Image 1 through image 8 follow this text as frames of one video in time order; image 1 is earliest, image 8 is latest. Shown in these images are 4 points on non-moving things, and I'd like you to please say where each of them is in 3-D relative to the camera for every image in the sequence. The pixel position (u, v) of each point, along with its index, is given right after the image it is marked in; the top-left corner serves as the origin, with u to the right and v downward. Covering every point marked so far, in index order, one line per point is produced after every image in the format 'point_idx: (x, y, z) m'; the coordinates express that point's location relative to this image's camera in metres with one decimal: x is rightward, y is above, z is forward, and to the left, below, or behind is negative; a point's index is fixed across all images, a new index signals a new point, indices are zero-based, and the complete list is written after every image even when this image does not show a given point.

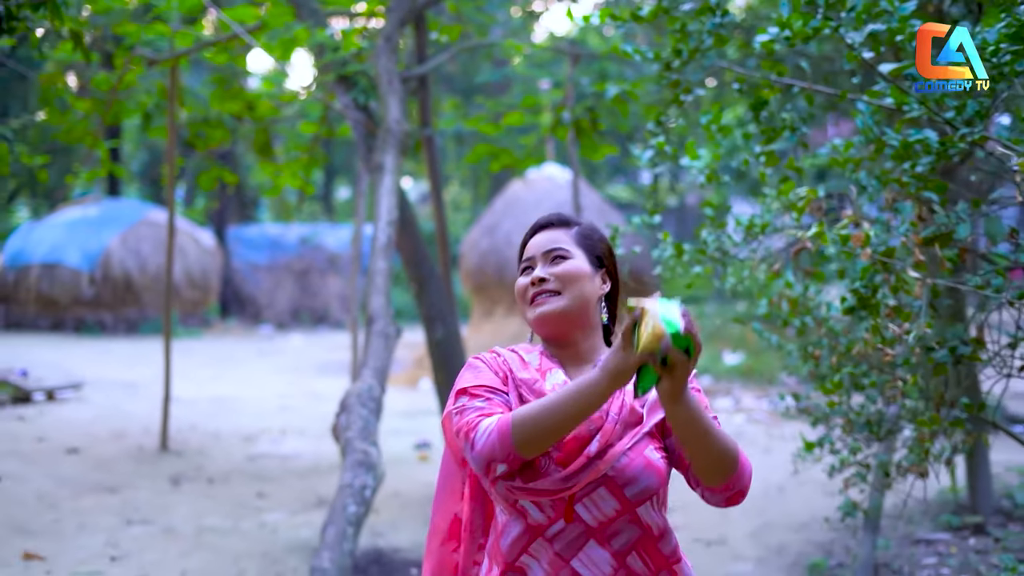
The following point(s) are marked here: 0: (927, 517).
0: (+1.5, -0.8, +5.4) m
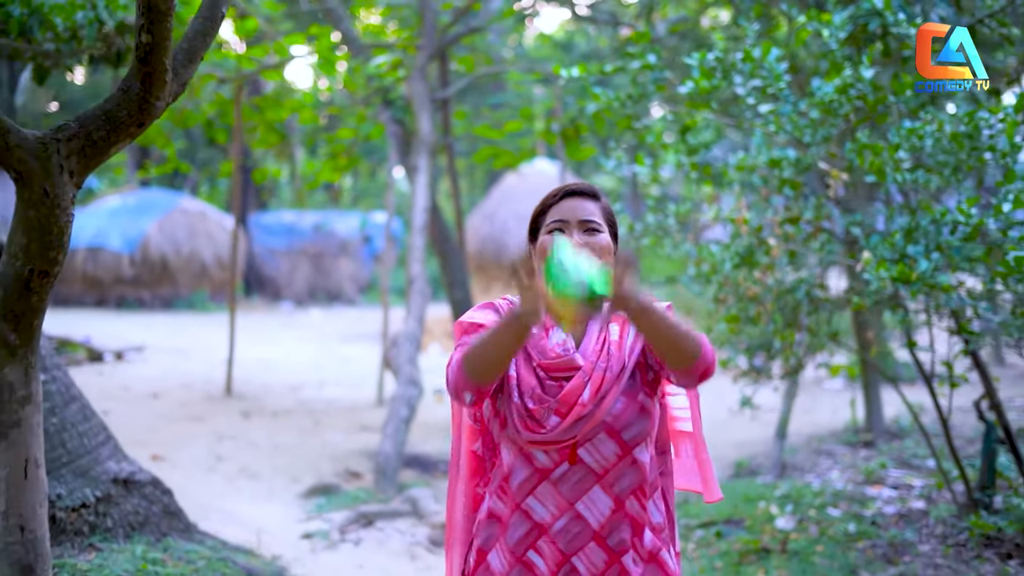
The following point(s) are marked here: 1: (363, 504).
0: (+1.5, -0.7, +7.1) m
1: (-0.5, -0.7, +5.2) m
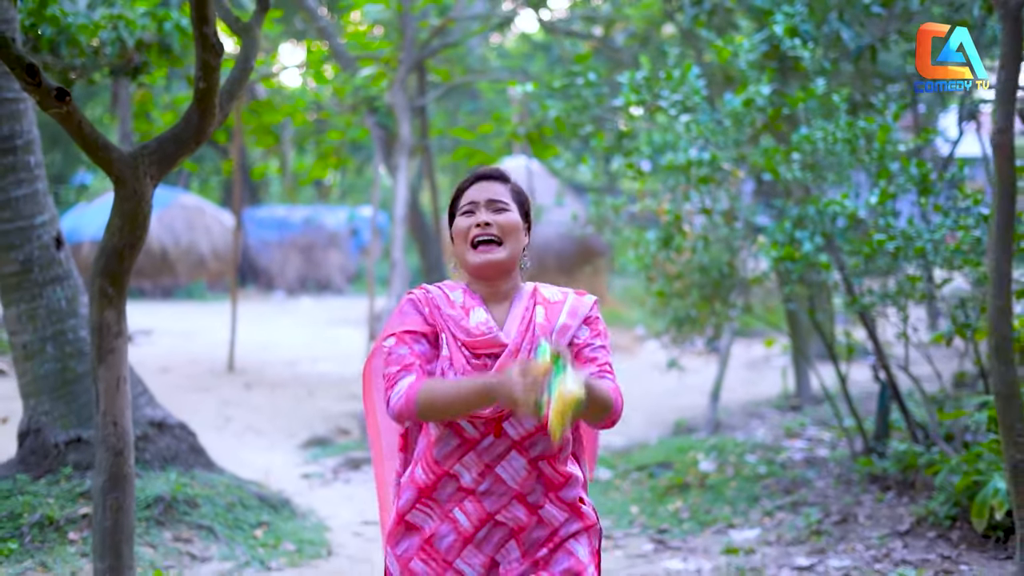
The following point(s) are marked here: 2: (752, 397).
0: (+1.3, -0.6, +8.0) m
1: (-0.6, -0.6, +6.2) m
2: (+1.3, -0.6, +8.3) m
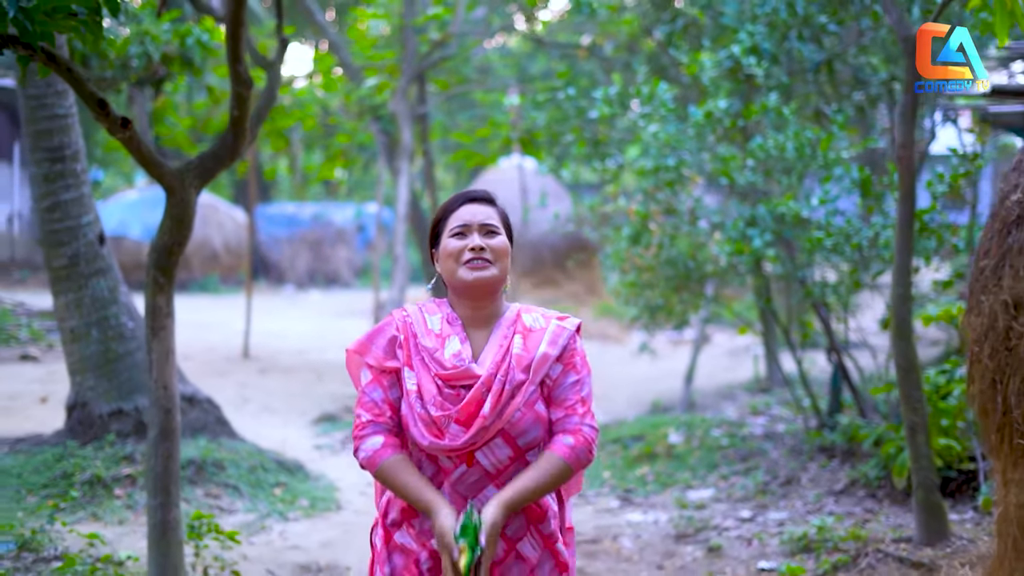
0: (+1.3, -0.5, +8.7) m
1: (-0.7, -0.6, +6.9) m
2: (+1.2, -0.5, +9.1) m
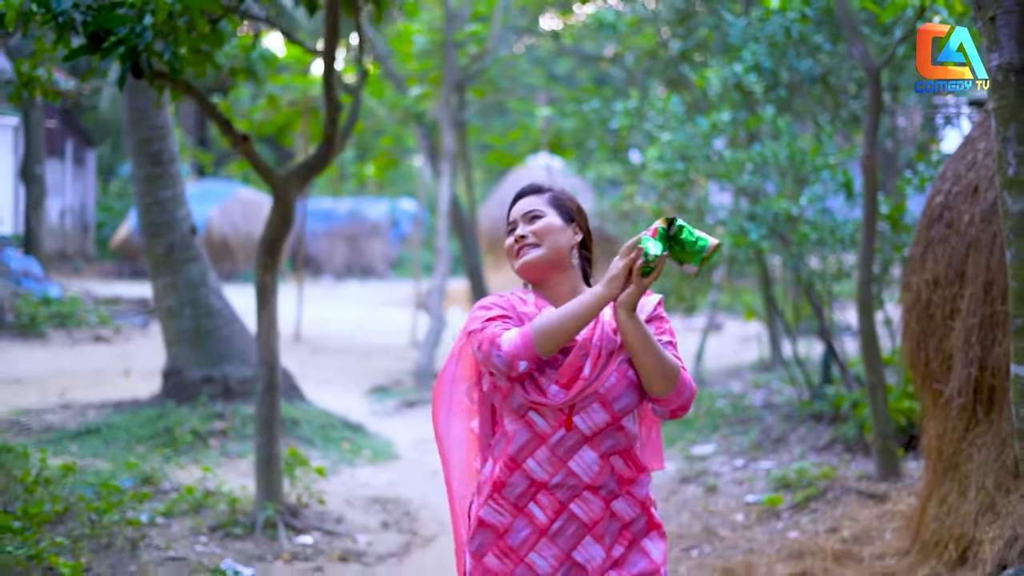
0: (+1.5, -0.5, +9.7) m
1: (-0.5, -0.5, +7.9) m
2: (+1.4, -0.5, +10.0) m
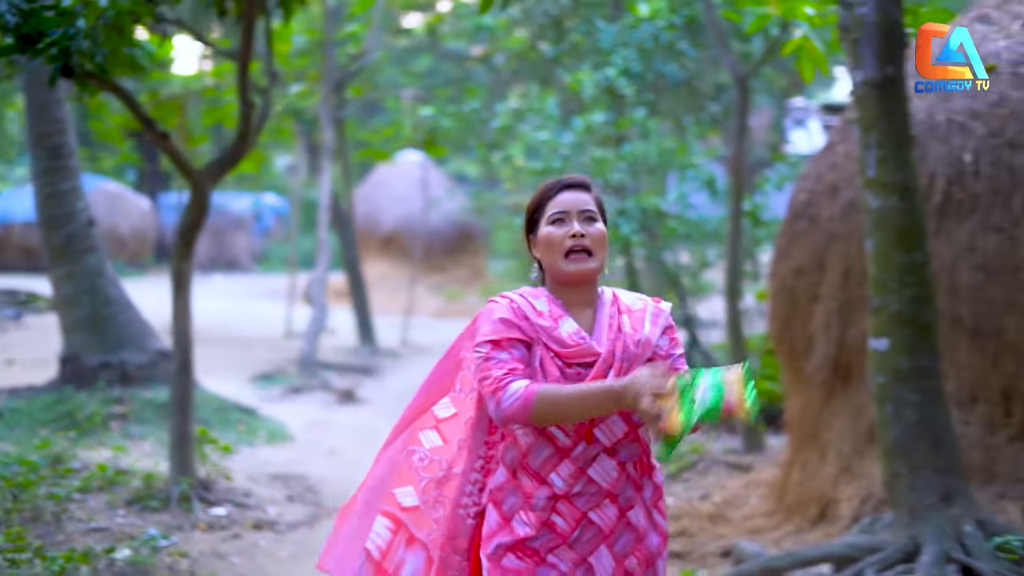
0: (+0.6, -0.4, +10.2) m
1: (-1.2, -0.5, +8.2) m
2: (+0.6, -0.4, +10.5) m
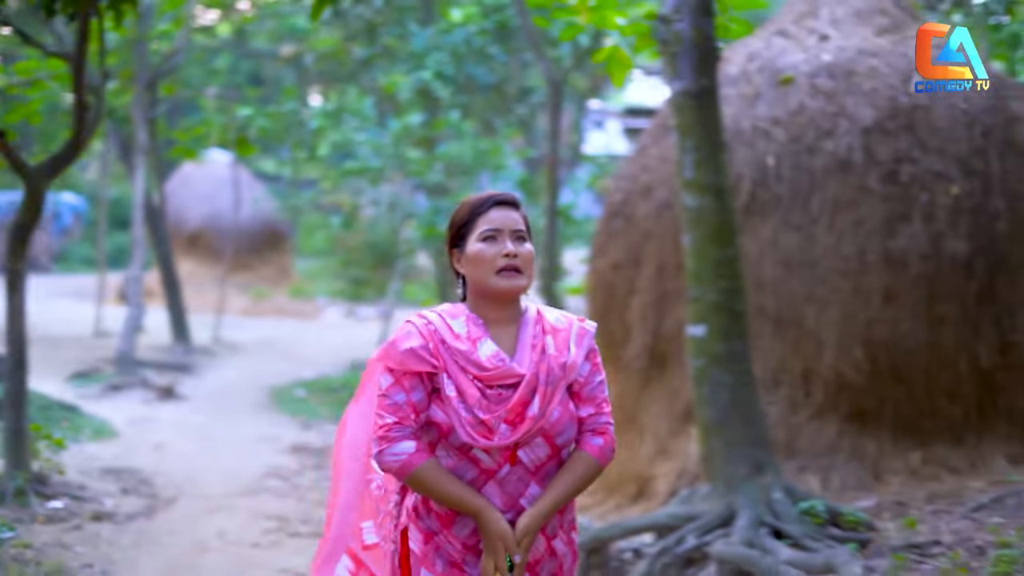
0: (-0.6, -0.4, +10.5) m
1: (-2.1, -0.5, +8.3) m
2: (-0.7, -0.4, +10.8) m
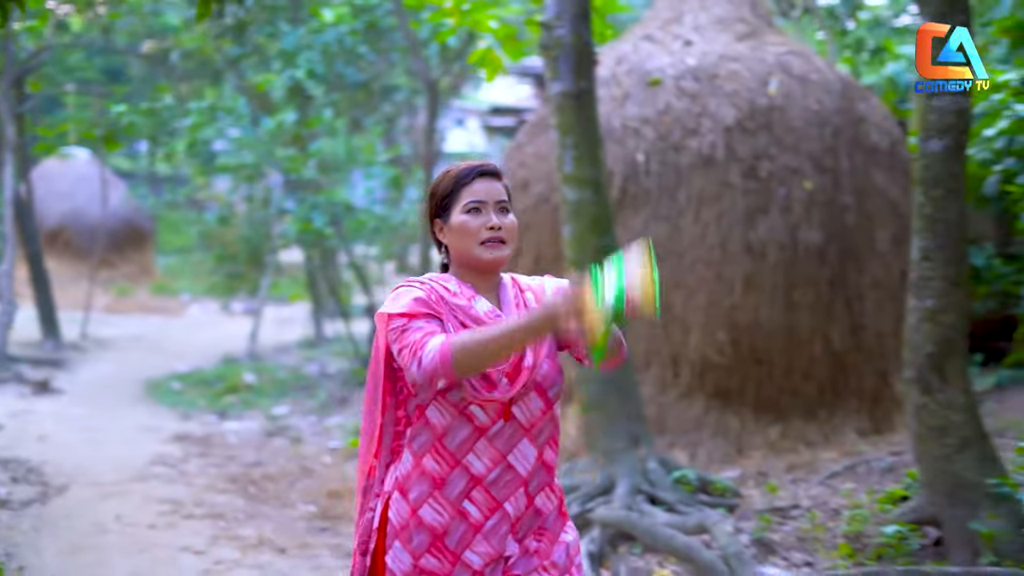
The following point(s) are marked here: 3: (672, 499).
0: (-1.5, -0.4, +10.6) m
1: (-2.8, -0.5, +8.3) m
2: (-1.6, -0.4, +10.9) m
3: (+0.4, -0.5, +3.9) m
